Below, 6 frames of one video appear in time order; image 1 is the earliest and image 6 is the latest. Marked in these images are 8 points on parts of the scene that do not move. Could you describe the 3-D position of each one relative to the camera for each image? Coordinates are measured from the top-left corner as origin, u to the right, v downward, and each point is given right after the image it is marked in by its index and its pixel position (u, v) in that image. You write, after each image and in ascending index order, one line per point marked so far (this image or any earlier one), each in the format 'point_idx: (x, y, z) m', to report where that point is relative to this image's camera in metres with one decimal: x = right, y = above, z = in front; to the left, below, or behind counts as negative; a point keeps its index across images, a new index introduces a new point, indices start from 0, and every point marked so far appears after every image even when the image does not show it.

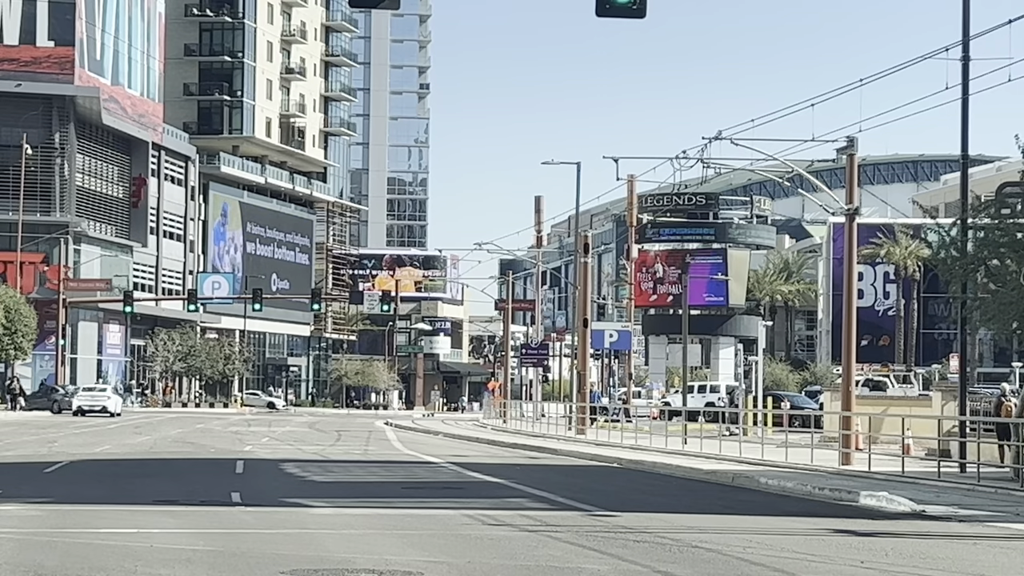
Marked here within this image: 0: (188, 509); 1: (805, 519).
0: (-2.9, -2.0, +17.8) m
1: (+2.5, -2.0, +17.1) m
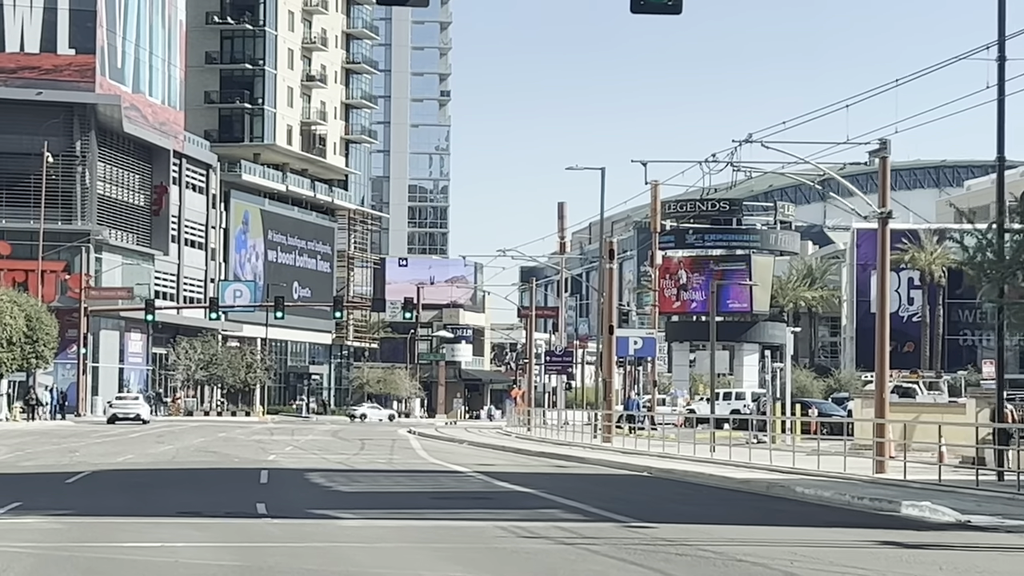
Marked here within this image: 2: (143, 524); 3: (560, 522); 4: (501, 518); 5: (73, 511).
0: (-2.6, -2.0, +17.4) m
1: (+2.8, -2.0, +16.6) m
2: (-3.1, -2.0, +16.9) m
3: (+0.4, -2.0, +17.2) m
4: (-0.1, -2.0, +17.8) m
5: (-4.1, -2.1, +18.8) m
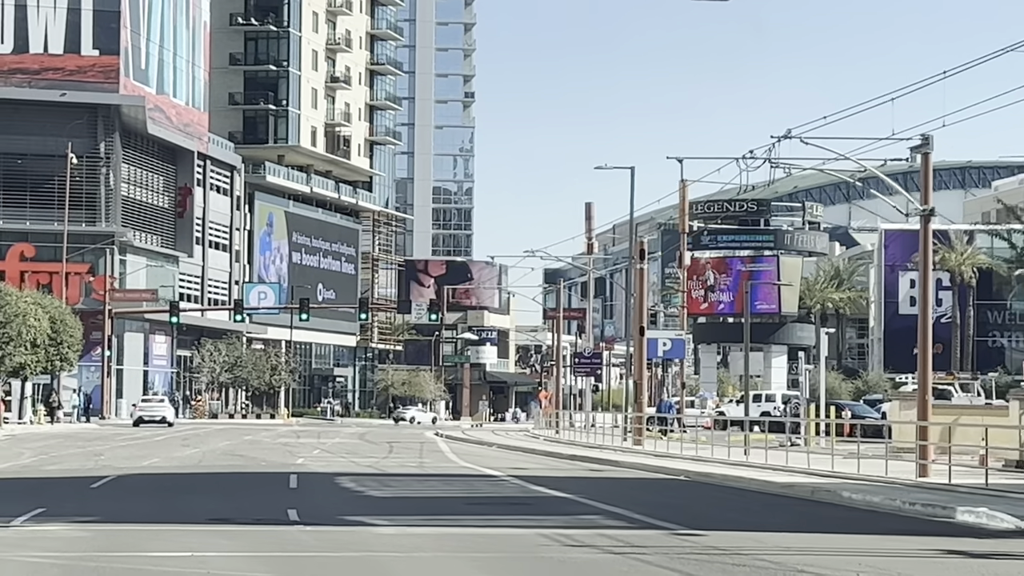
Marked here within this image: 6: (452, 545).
0: (-2.2, -2.0, +16.7) m
1: (+3.1, -2.0, +15.8) m
2: (-2.8, -2.0, +16.3) m
3: (+0.8, -2.0, +16.5) m
4: (+0.3, -2.0, +17.1) m
5: (-3.8, -2.1, +18.2) m
6: (-0.4, -1.9, +14.9) m
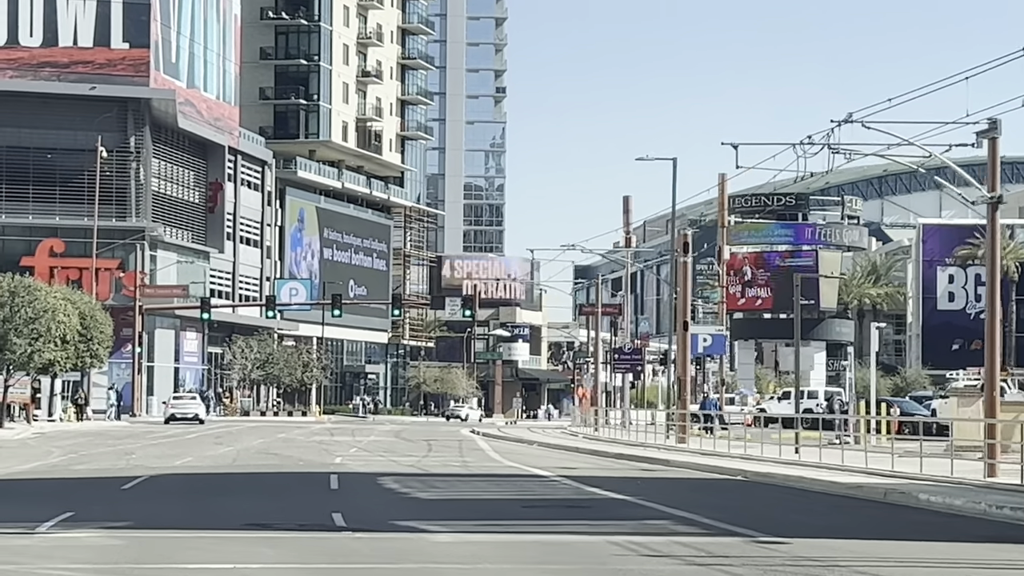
0: (-1.7, -1.9, +15.5) m
1: (+3.6, -1.9, +14.5) m
2: (-2.3, -1.9, +15.1) m
3: (+1.3, -1.9, +15.2) m
4: (+0.8, -1.9, +15.8) m
5: (-3.2, -2.0, +16.9) m
6: (0.0, -1.8, +13.6) m
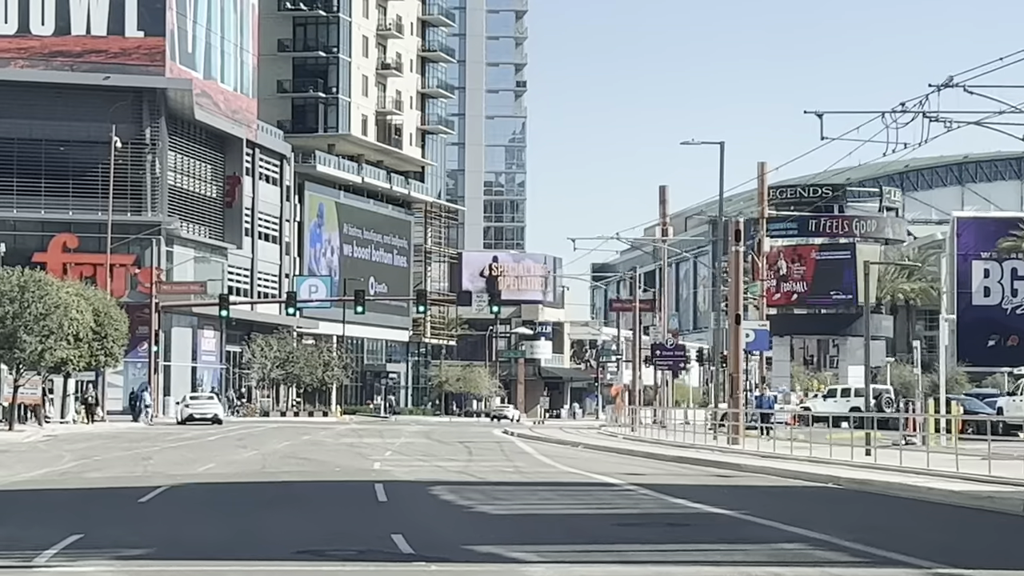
0: (-1.0, -1.7, +12.5) m
1: (+4.3, -1.7, +11.5) m
2: (-1.6, -1.7, +12.0) m
3: (+2.0, -1.7, +12.2) m
4: (+1.5, -1.7, +12.8) m
5: (-2.5, -1.8, +13.9) m
6: (+0.7, -1.6, +10.6) m
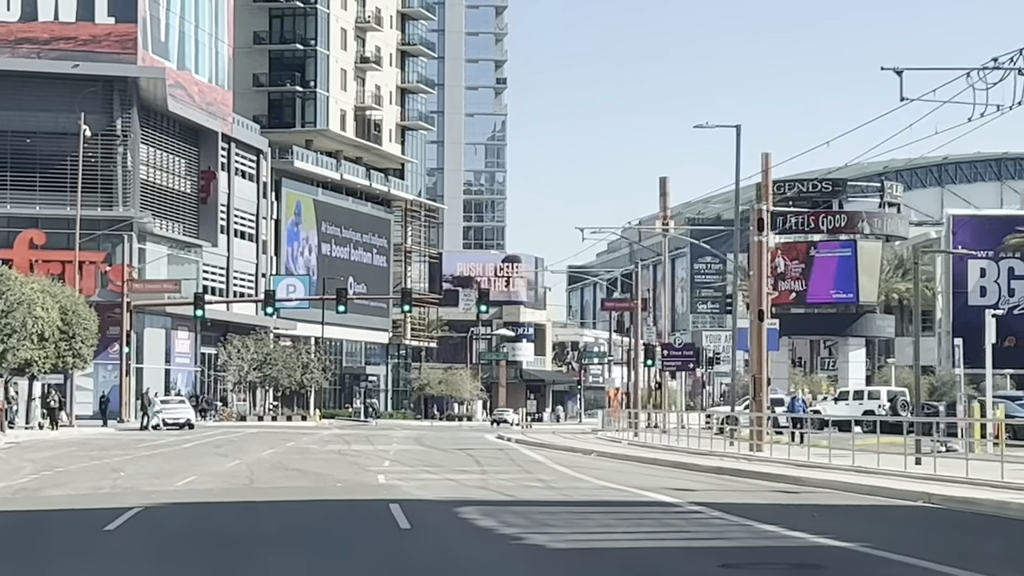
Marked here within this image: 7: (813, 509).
0: (-0.5, -1.5, +8.7) m
1: (+4.9, -1.5, +7.8) m
2: (-1.0, -1.5, +8.3) m
3: (+2.5, -1.5, +8.4) m
4: (+2.0, -1.6, +9.1) m
5: (-2.0, -1.6, +10.1) m
6: (+1.3, -1.4, +6.8) m
7: (+2.9, -2.2, +19.7) m
